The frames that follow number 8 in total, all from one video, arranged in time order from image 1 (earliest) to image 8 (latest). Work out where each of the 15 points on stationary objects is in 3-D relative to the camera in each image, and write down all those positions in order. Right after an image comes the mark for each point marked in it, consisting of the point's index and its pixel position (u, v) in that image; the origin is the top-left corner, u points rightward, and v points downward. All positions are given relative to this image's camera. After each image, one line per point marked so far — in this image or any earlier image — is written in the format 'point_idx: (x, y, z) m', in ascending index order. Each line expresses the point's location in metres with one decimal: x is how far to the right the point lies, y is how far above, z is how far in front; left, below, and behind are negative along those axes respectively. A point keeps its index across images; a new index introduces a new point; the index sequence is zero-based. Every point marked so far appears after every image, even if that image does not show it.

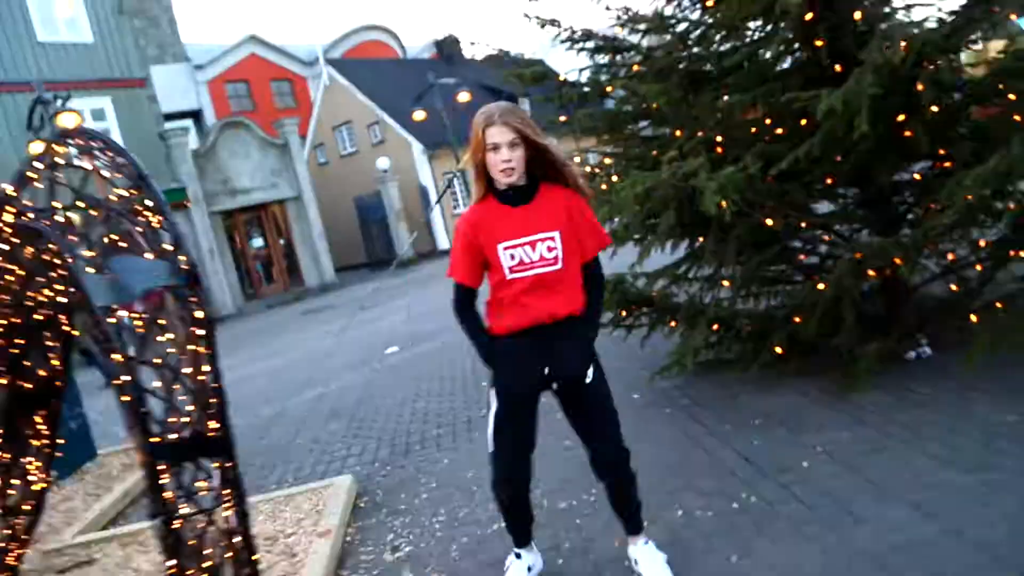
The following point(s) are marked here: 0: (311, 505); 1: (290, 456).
0: (-1.5, -1.6, +5.8) m
1: (-2.3, -1.7, +8.0) m
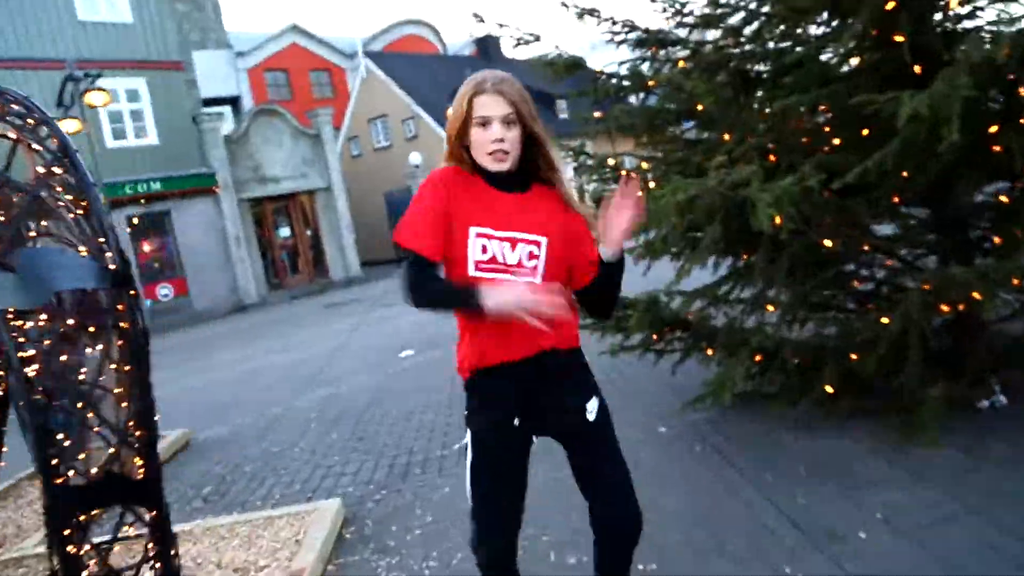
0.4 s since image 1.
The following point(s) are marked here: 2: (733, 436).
0: (-1.5, -1.6, +5.2) m
1: (-2.2, -1.7, +7.4) m
2: (+1.7, -1.1, +6.1) m
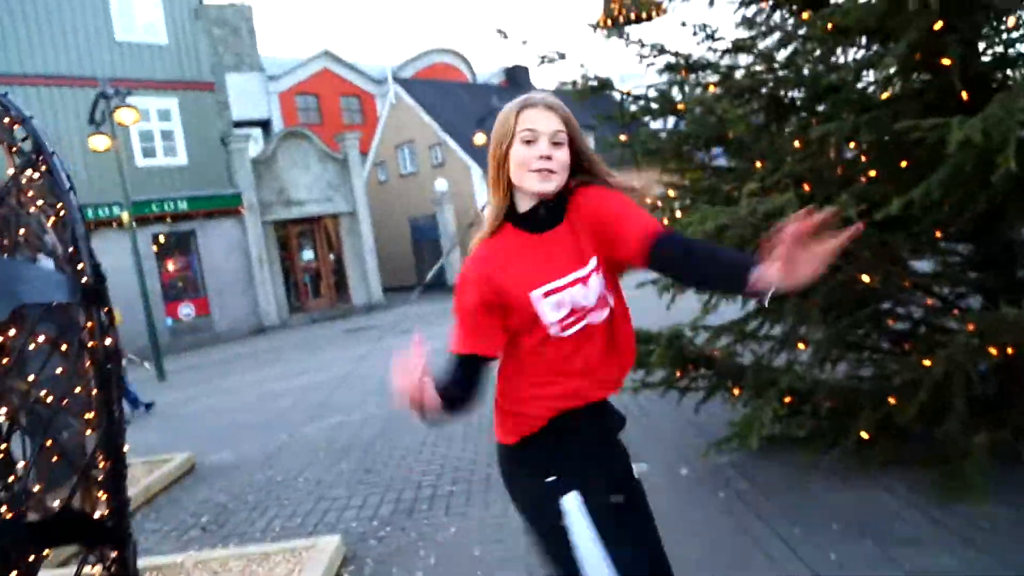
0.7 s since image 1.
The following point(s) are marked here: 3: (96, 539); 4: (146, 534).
0: (-1.4, -1.8, +4.9) m
1: (-2.1, -1.9, +7.1) m
2: (+1.8, -1.4, +5.7) m
3: (-1.3, -0.7, +2.4) m
4: (-3.0, -2.0, +6.5) m
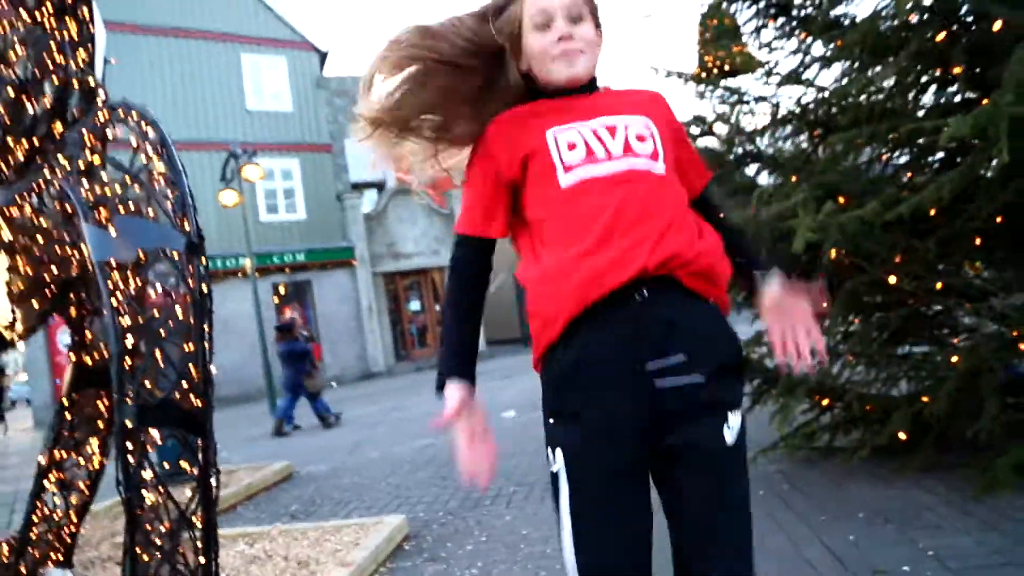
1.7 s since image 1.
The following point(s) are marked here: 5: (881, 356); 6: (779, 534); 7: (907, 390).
0: (-1.1, -1.8, +5.5) m
1: (-1.4, -2.1, +7.8) m
2: (+2.2, -1.5, +5.9) m
3: (-1.3, -0.6, +3.2) m
4: (-2.5, -2.2, +7.3) m
5: (+2.8, -0.5, +5.7) m
6: (+1.7, -1.5, +4.9) m
7: (+2.9, -0.8, +5.7) m
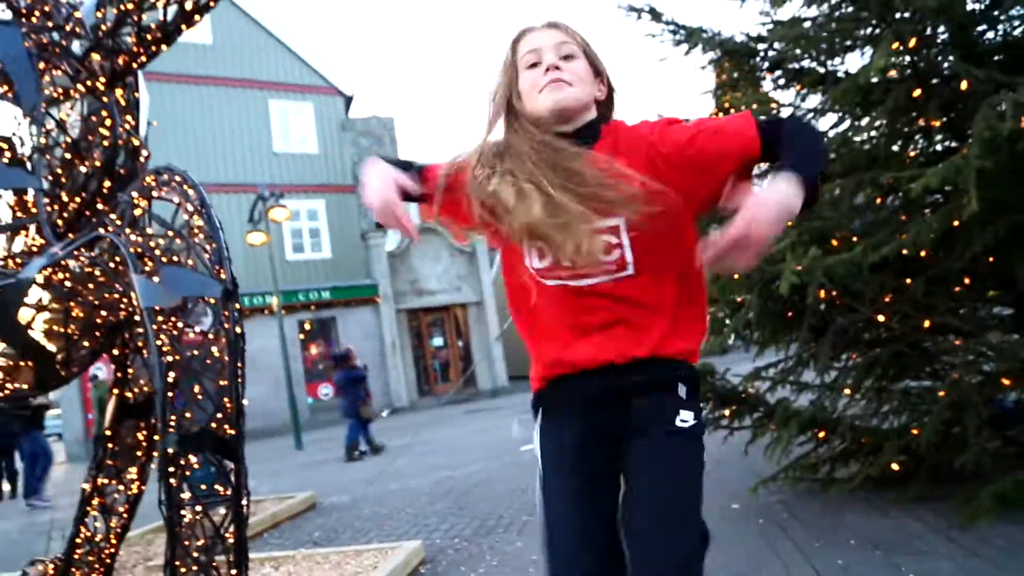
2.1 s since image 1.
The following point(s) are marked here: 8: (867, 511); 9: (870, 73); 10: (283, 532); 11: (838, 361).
0: (-1.1, -2.1, +5.9) m
1: (-1.3, -2.5, +8.1) m
2: (+2.3, -1.8, +6.2) m
3: (-1.3, -0.7, +3.6) m
4: (-2.4, -2.5, +7.7) m
5: (+2.8, -0.8, +6.0) m
6: (+1.7, -1.8, +5.1) m
7: (+3.0, -1.0, +6.0) m
8: (+2.7, -1.7, +6.0) m
9: (+2.5, +1.5, +5.5) m
10: (-2.5, -2.6, +8.4) m
11: (+2.6, -0.6, +6.1) m
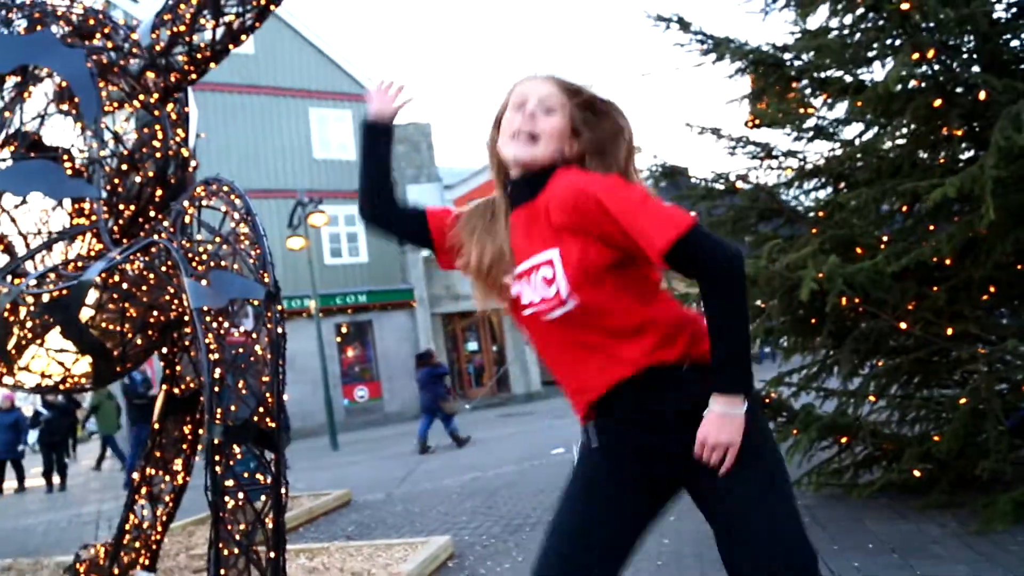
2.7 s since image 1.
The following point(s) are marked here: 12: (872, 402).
0: (-0.9, -2.1, +6.1) m
1: (-1.0, -2.5, +8.4) m
2: (+2.5, -1.8, +6.2) m
3: (-1.2, -0.8, +3.8) m
4: (-2.1, -2.6, +8.0) m
5: (+3.0, -0.9, +6.1) m
6: (+1.9, -1.8, +5.3) m
7: (+3.2, -1.1, +6.1) m
8: (+2.9, -1.8, +6.0) m
9: (+2.7, +1.5, +5.6) m
10: (-2.1, -2.7, +8.7) m
11: (+2.8, -0.6, +6.2) m
12: (+2.8, -0.9, +6.1) m
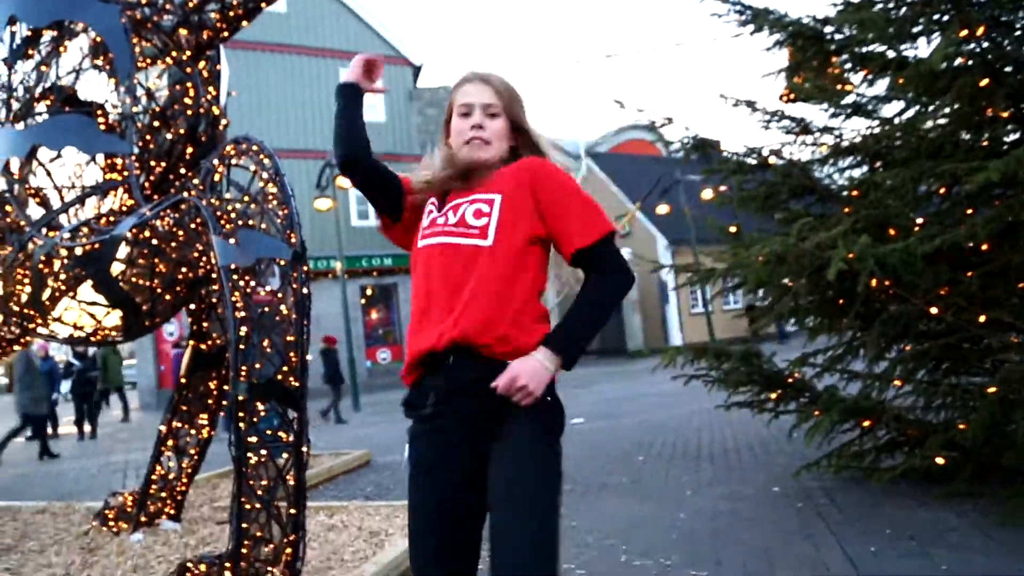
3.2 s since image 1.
0: (-0.7, -1.8, +6.2) m
1: (-0.8, -2.1, +8.5) m
2: (+2.6, -1.7, +6.2) m
3: (-1.1, -0.6, +3.9) m
4: (-1.9, -2.2, +8.1) m
5: (+3.2, -0.7, +6.0) m
6: (+2.0, -1.7, +5.3) m
7: (+3.3, -1.0, +6.0) m
8: (+3.0, -1.6, +6.0) m
9: (+3.0, +1.6, +5.4) m
10: (-2.0, -2.2, +8.8) m
11: (+3.0, -0.5, +6.1) m
12: (+3.0, -0.8, +6.1) m
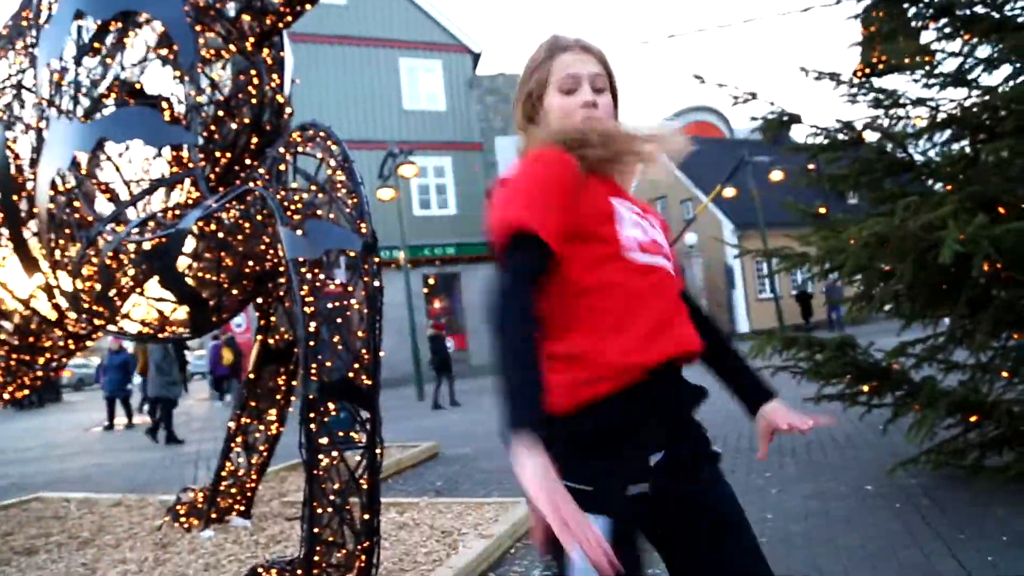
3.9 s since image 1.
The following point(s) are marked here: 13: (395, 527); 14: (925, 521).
0: (-0.2, -1.7, +6.0) m
1: (-0.1, -2.0, +8.3) m
2: (+3.2, -1.6, +5.8) m
3: (-0.7, -0.5, +3.7) m
4: (-1.2, -2.1, +8.0) m
5: (+3.7, -0.6, +5.5) m
6: (+2.5, -1.6, +4.8) m
7: (+3.9, -0.9, +5.5) m
8: (+3.6, -1.5, +5.5) m
9: (+3.4, +1.7, +4.9) m
10: (-1.2, -2.1, +8.7) m
11: (+3.5, -0.4, +5.6) m
12: (+3.6, -0.6, +5.6) m
13: (-0.9, -1.8, +5.9) m
14: (+2.8, -1.6, +5.3) m
